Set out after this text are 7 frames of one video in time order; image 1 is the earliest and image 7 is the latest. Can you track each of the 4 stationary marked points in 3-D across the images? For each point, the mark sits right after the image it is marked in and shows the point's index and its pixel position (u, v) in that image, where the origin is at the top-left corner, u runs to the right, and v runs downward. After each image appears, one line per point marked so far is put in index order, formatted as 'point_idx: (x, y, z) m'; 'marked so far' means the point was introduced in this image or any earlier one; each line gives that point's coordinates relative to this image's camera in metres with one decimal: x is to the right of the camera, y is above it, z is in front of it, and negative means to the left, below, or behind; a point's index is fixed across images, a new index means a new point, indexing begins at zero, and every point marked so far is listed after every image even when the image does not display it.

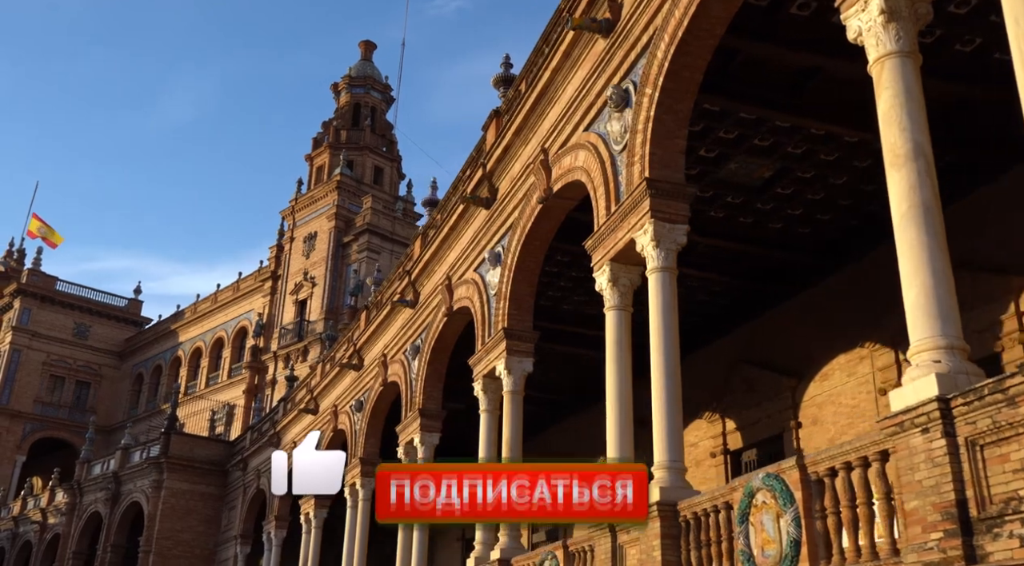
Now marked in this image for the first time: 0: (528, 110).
0: (+0.2, +2.2, +12.1) m
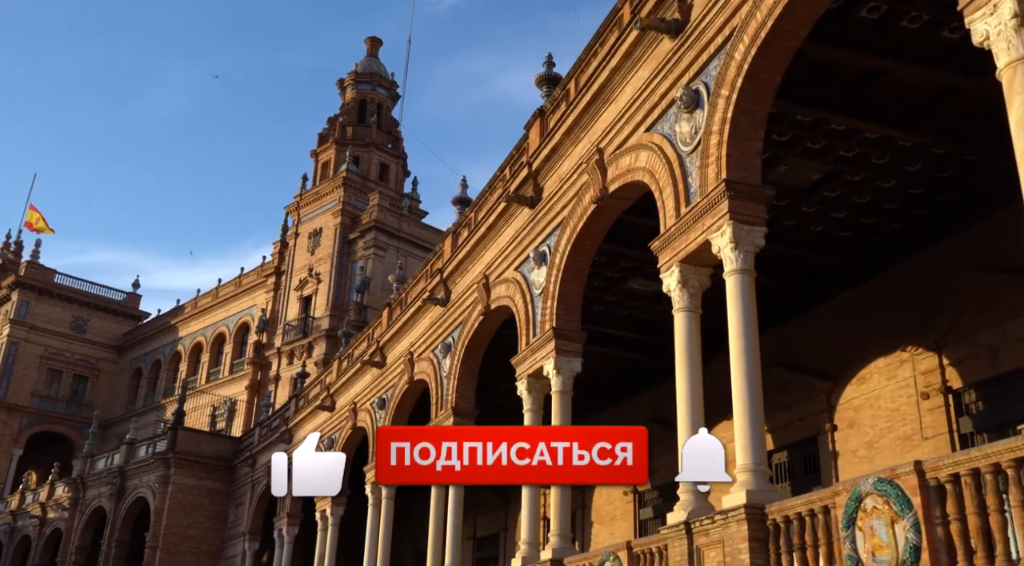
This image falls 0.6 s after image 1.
0: (+0.9, +2.2, +12.1) m
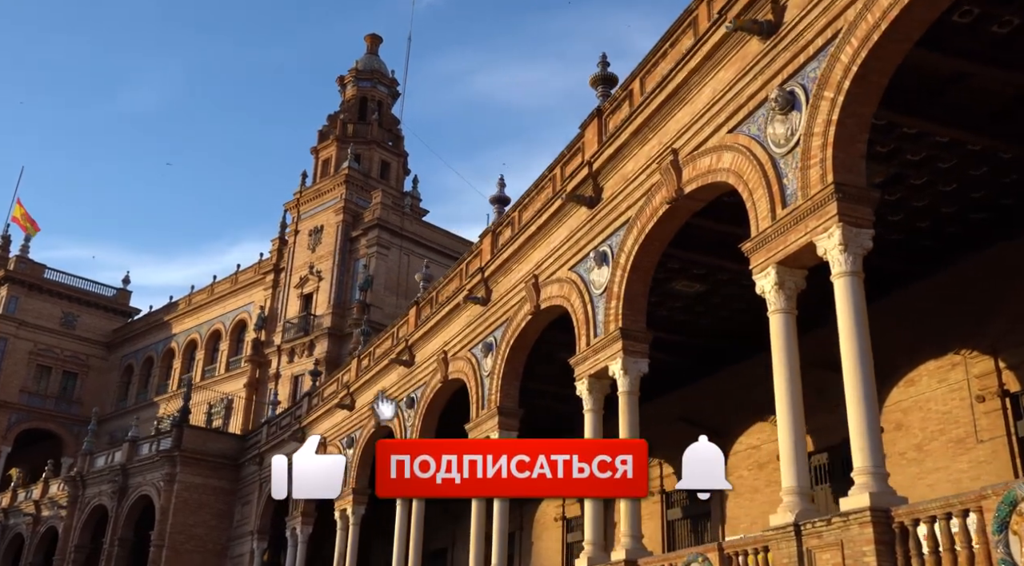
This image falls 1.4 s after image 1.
0: (+1.8, +2.2, +12.0) m
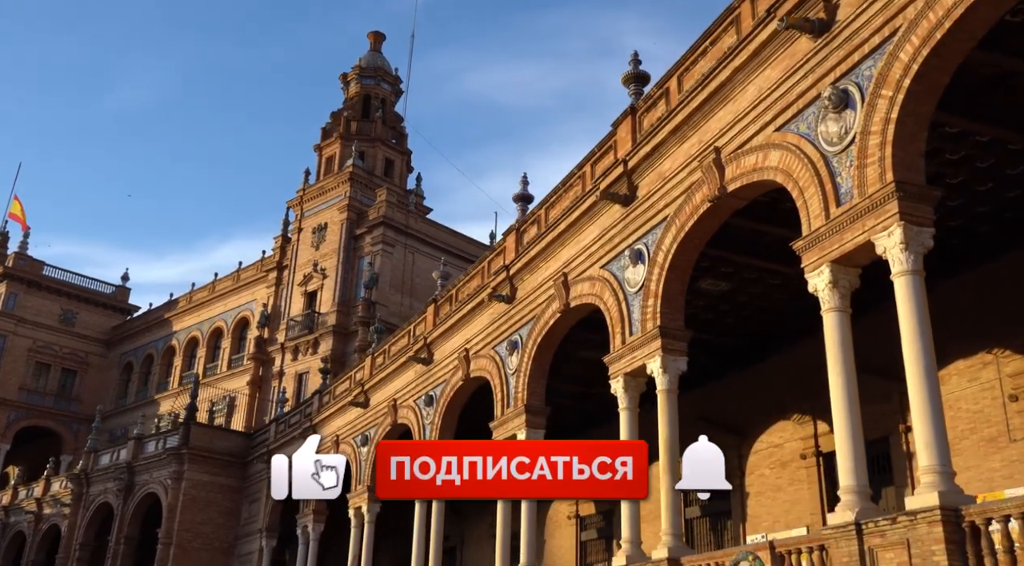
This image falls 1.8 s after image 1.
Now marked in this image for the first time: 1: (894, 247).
0: (+2.3, +2.2, +12.0) m
1: (+3.3, +0.3, +8.4) m
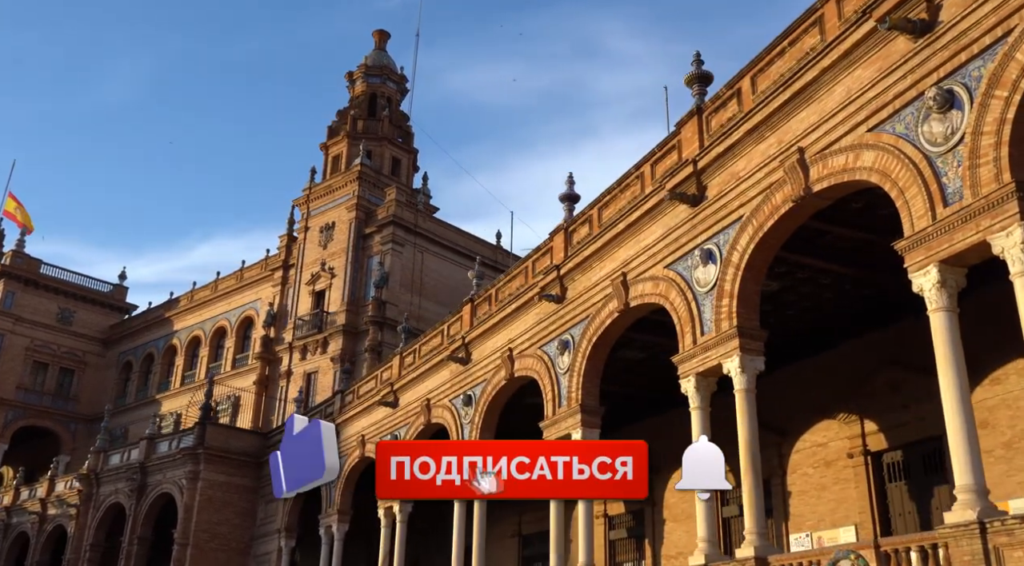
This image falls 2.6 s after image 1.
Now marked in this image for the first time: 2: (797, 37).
0: (+3.3, +2.2, +12.0) m
1: (+4.4, +0.3, +8.4) m
2: (+3.6, +3.1, +12.0) m
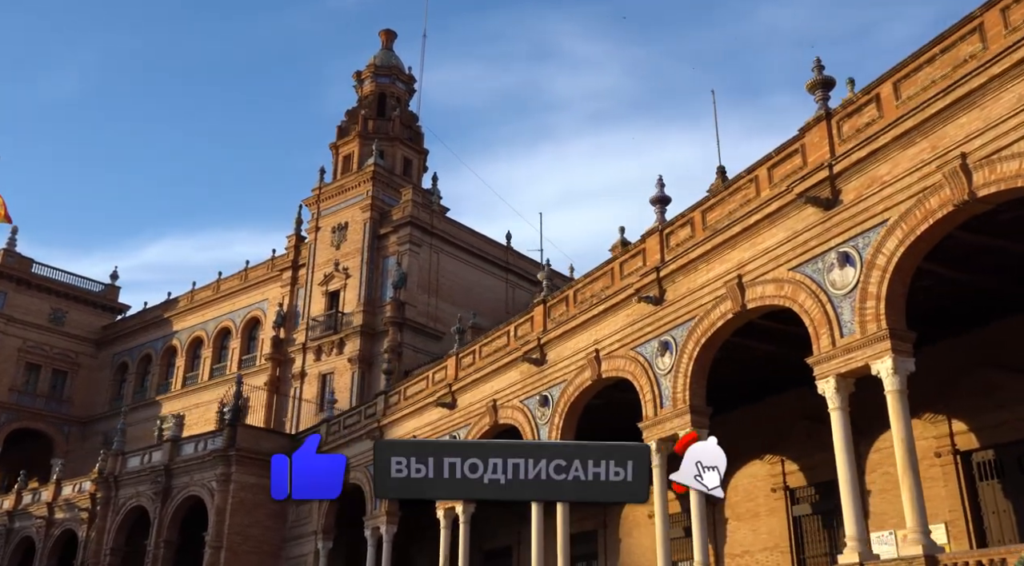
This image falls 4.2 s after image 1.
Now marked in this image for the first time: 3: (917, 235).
0: (+5.3, +2.2, +12.3) m
1: (+6.5, +0.3, +8.7) m
2: (+5.6, +3.0, +12.2) m
3: (+5.2, +0.6, +12.3) m
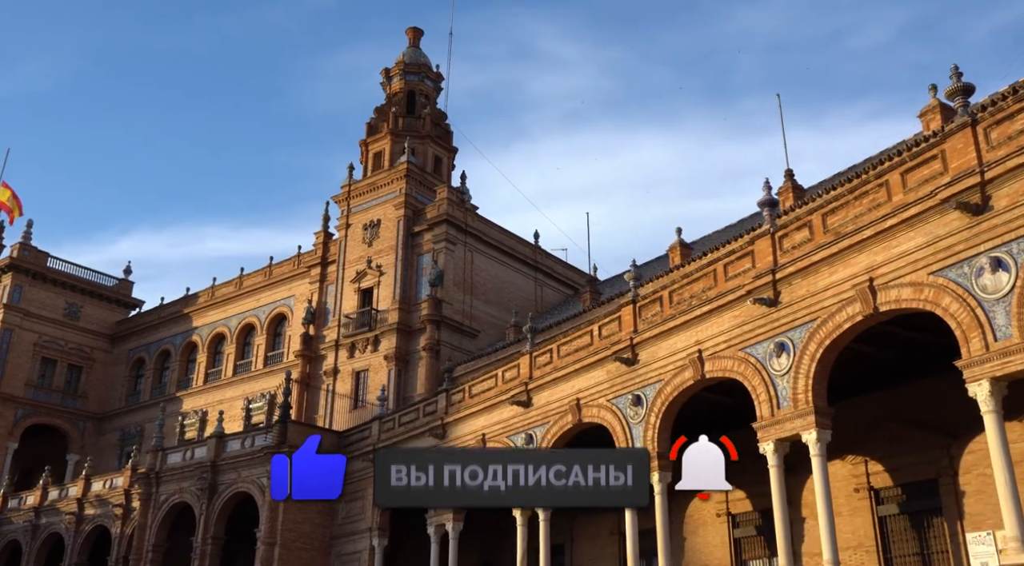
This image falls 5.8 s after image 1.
0: (+7.6, +2.1, +12.5) m
1: (+8.9, +0.2, +8.9) m
2: (+7.9, +3.0, +12.4) m
3: (+7.5, +0.5, +12.5) m
